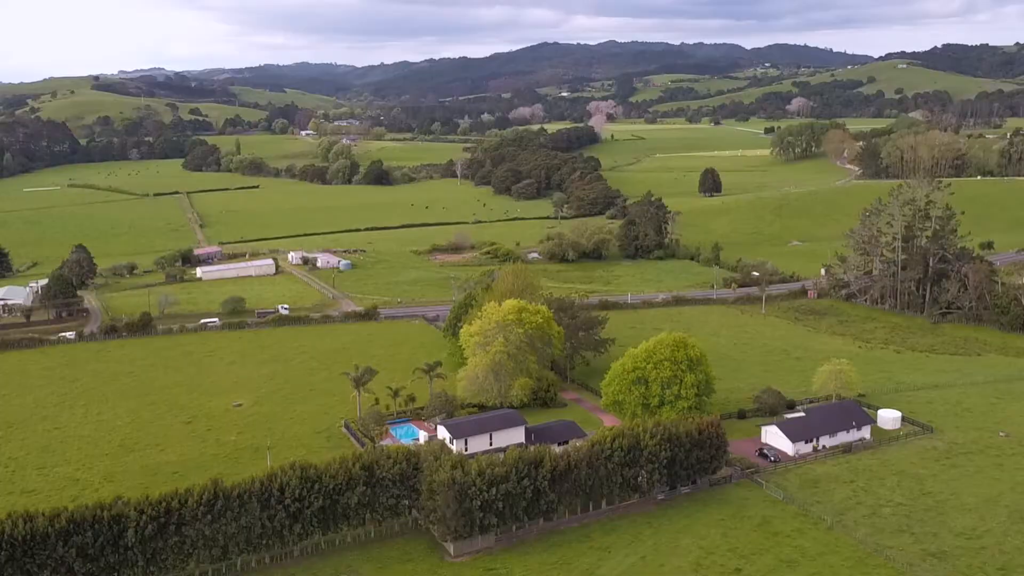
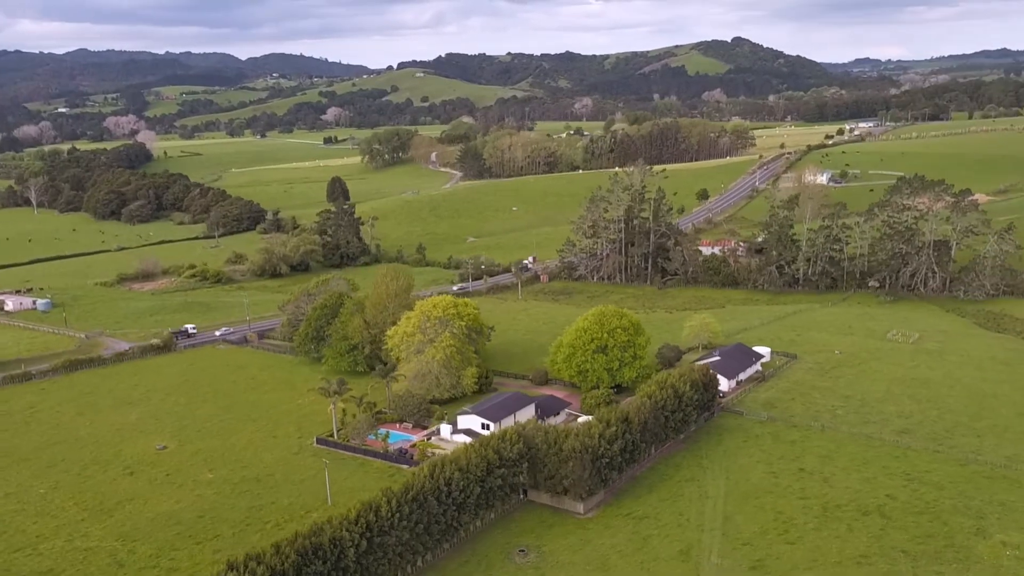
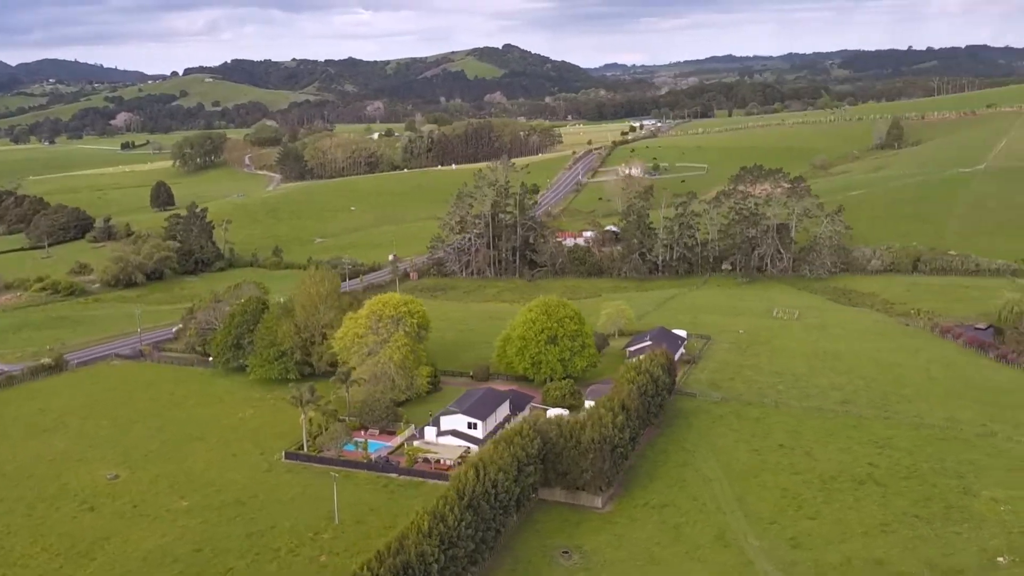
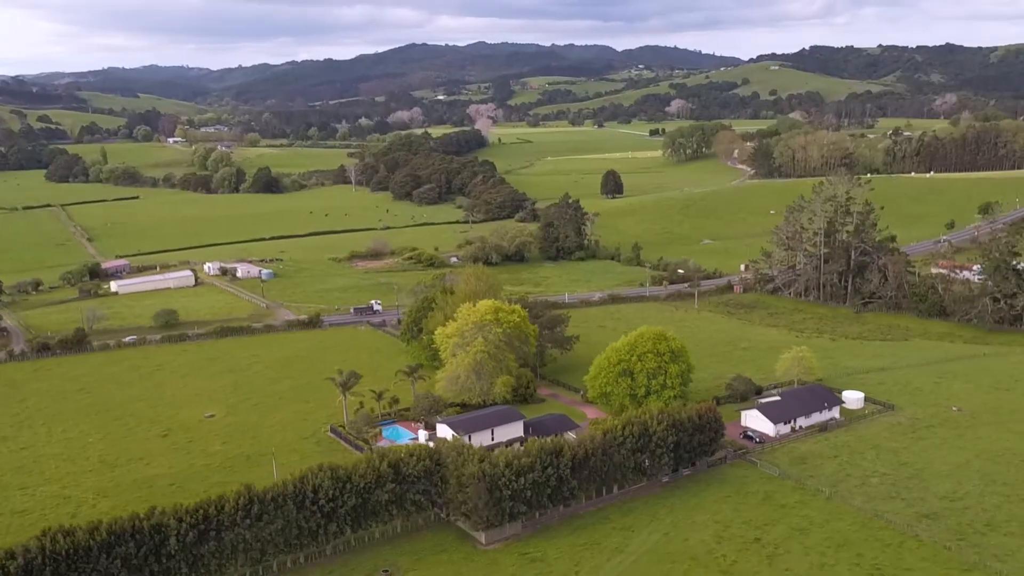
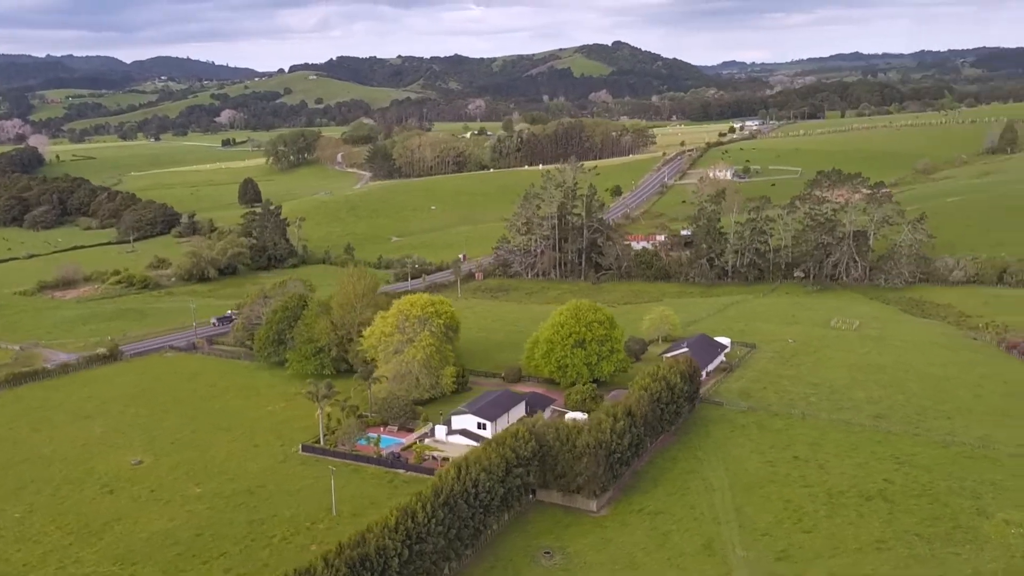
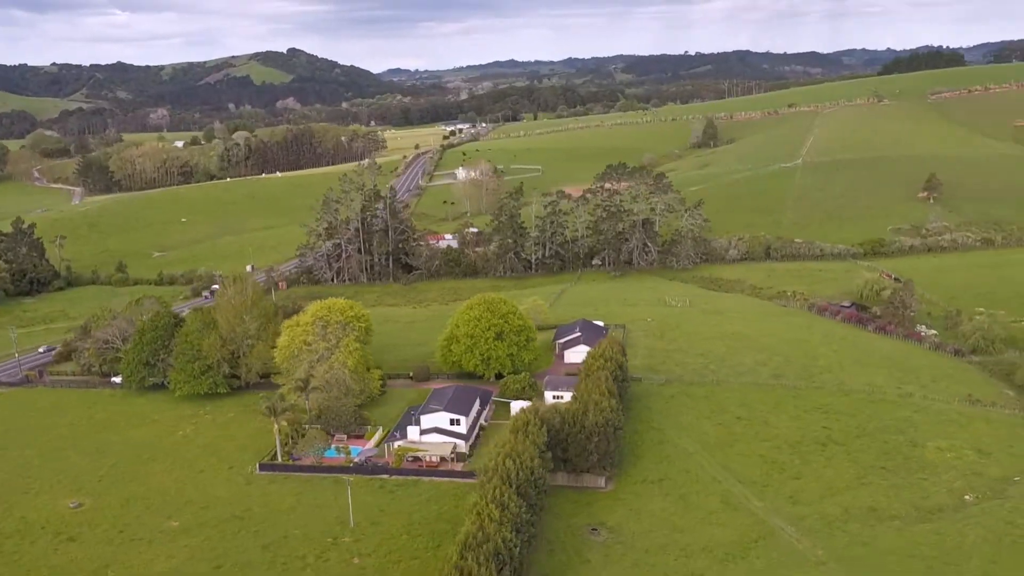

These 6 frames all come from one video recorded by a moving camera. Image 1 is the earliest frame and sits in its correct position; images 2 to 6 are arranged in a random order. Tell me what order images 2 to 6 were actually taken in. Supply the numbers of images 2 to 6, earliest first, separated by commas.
4, 2, 5, 3, 6
